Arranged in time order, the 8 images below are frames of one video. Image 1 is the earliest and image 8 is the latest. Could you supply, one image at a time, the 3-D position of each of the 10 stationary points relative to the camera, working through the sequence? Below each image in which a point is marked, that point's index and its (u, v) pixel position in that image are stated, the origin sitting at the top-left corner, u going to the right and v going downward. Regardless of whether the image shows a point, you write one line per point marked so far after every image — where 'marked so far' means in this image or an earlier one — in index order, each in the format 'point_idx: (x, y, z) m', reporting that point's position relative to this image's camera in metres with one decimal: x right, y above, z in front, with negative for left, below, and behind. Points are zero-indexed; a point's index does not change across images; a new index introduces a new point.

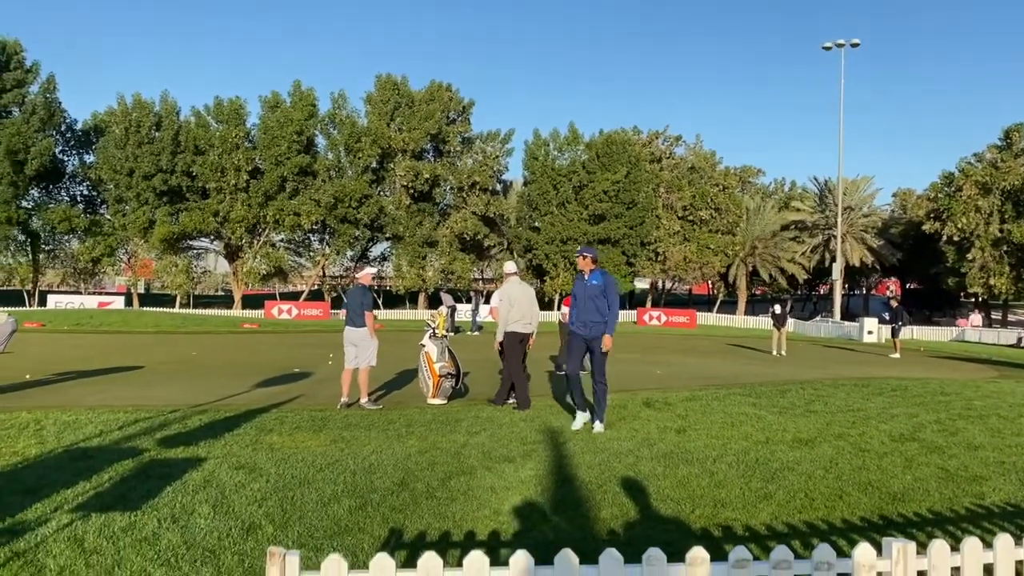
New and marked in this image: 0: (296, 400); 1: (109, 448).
0: (-2.8, -1.4, +11.3) m
1: (-3.5, -1.4, +7.5) m
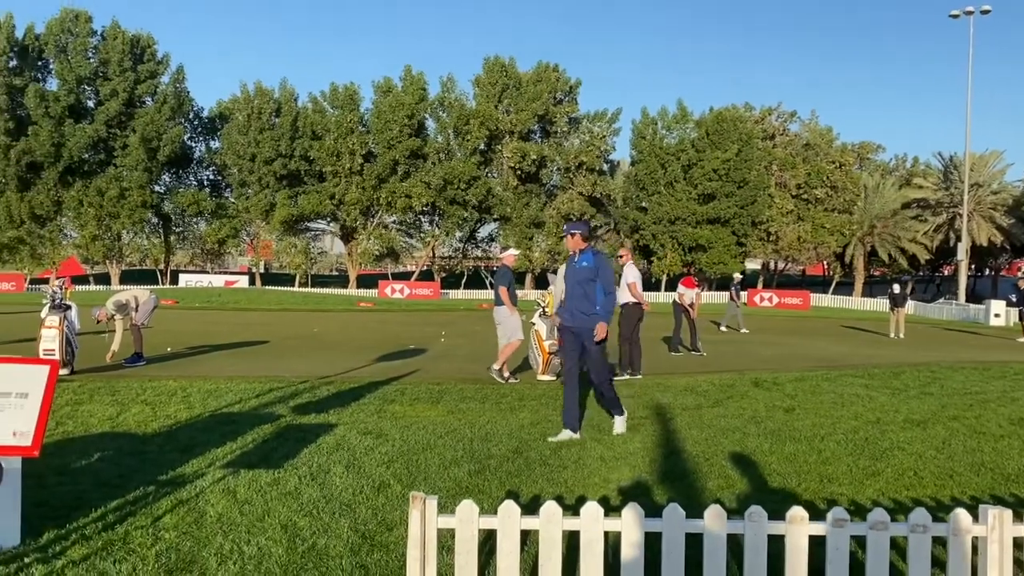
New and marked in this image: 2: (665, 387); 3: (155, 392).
0: (-1.4, -1.2, +11.9) m
1: (-2.5, -1.2, +8.2) m
2: (+1.8, -1.2, +10.4) m
3: (-3.9, -1.1, +9.4) m
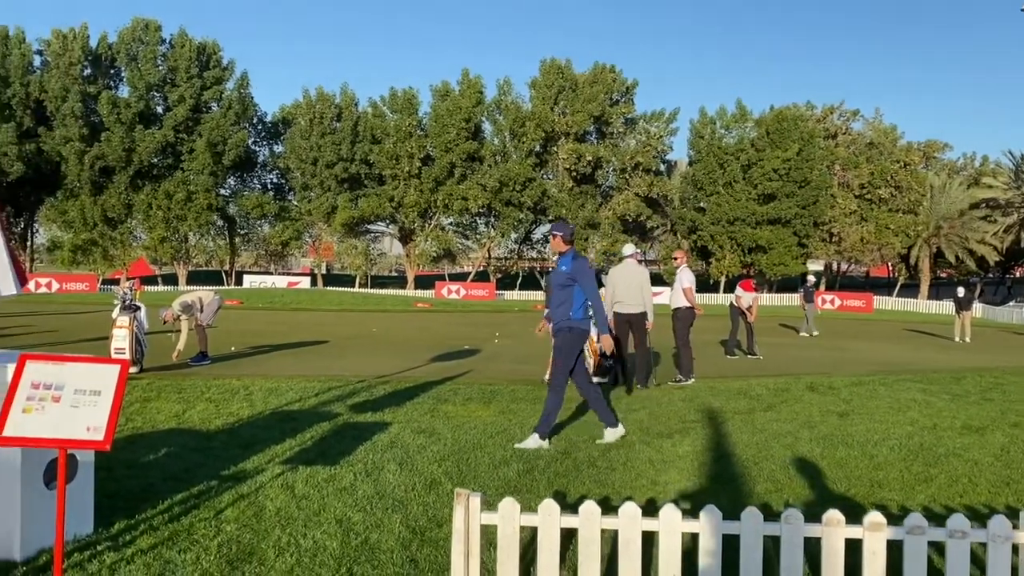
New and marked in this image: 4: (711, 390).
0: (-0.6, -1.2, +12.1) m
1: (-2.0, -1.2, +8.5) m
2: (+2.5, -1.2, +10.4) m
3: (-3.3, -1.2, +9.7) m
4: (+2.4, -1.2, +10.5) m
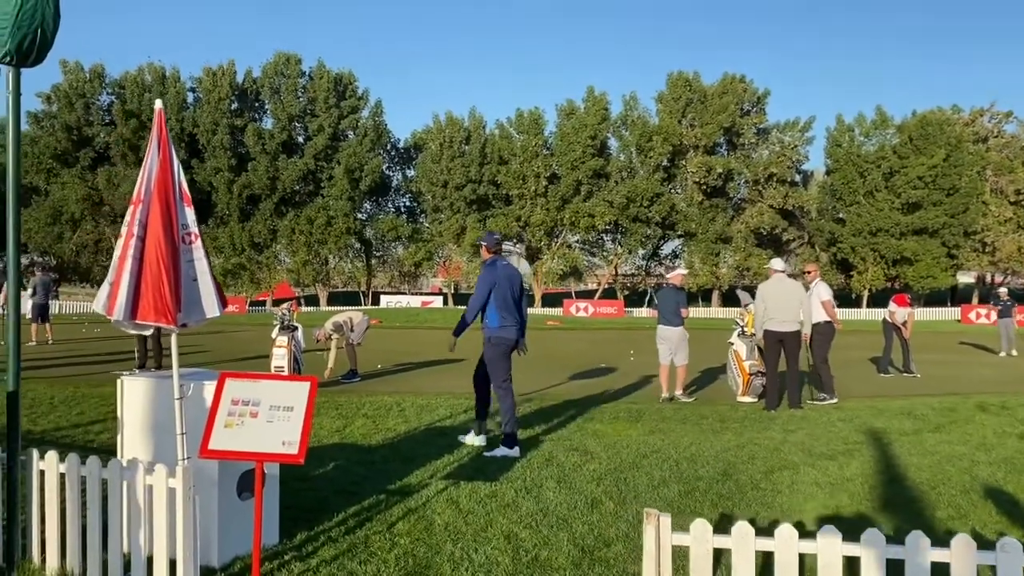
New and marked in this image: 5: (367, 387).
0: (+1.3, -1.4, +12.0) m
1: (-0.5, -1.4, +8.6) m
2: (+4.2, -1.4, +9.9) m
3: (-1.6, -1.4, +10.1) m
4: (+4.2, -1.4, +10.1) m
5: (-2.1, -1.4, +12.2) m
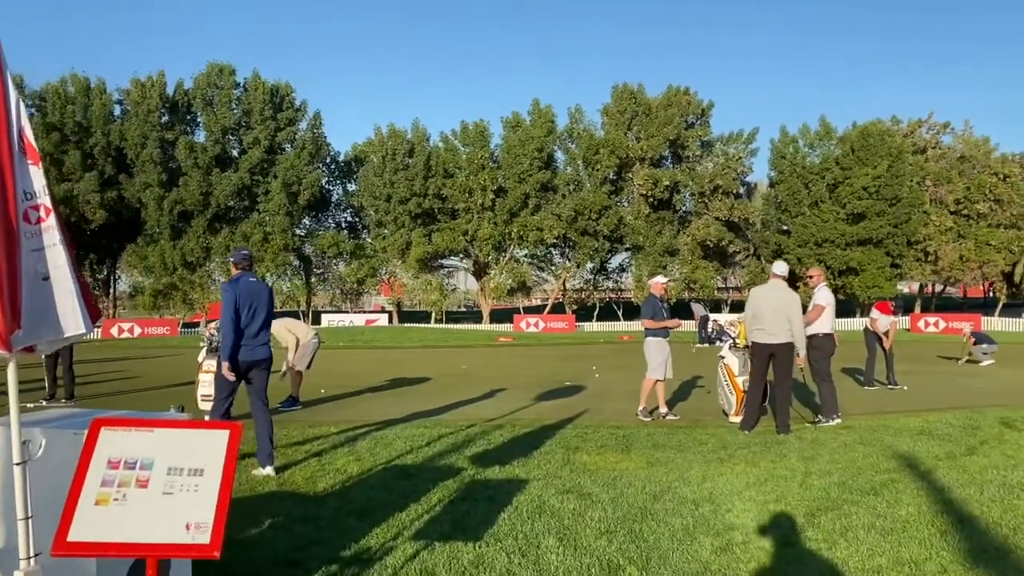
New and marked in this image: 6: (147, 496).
0: (+0.9, -1.6, +10.7) m
1: (-0.7, -1.5, +7.2) m
2: (+3.9, -1.4, +8.8) m
3: (-1.9, -1.5, +8.6) m
4: (+3.8, -1.5, +9.0) m
5: (-2.5, -1.6, +10.7) m
6: (-1.2, -0.7, +2.8) m
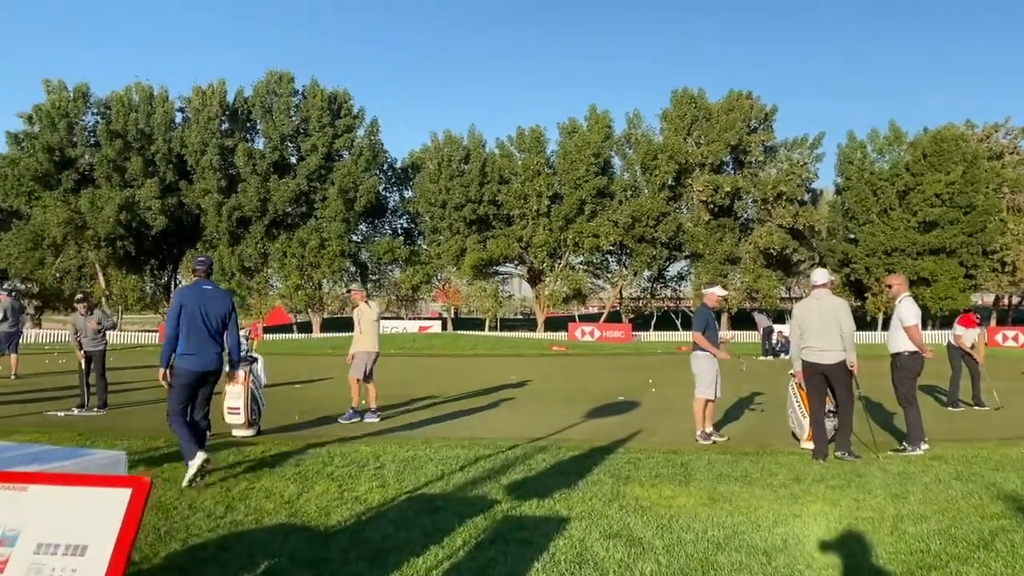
0: (+1.4, -1.7, +9.8) m
1: (-0.4, -1.5, +6.4) m
2: (+4.3, -1.6, +7.7) m
3: (-1.5, -1.6, +7.9) m
4: (+4.2, -1.6, +7.8) m
5: (-2.0, -1.7, +10.0) m
6: (-1.1, -0.7, +2.0) m
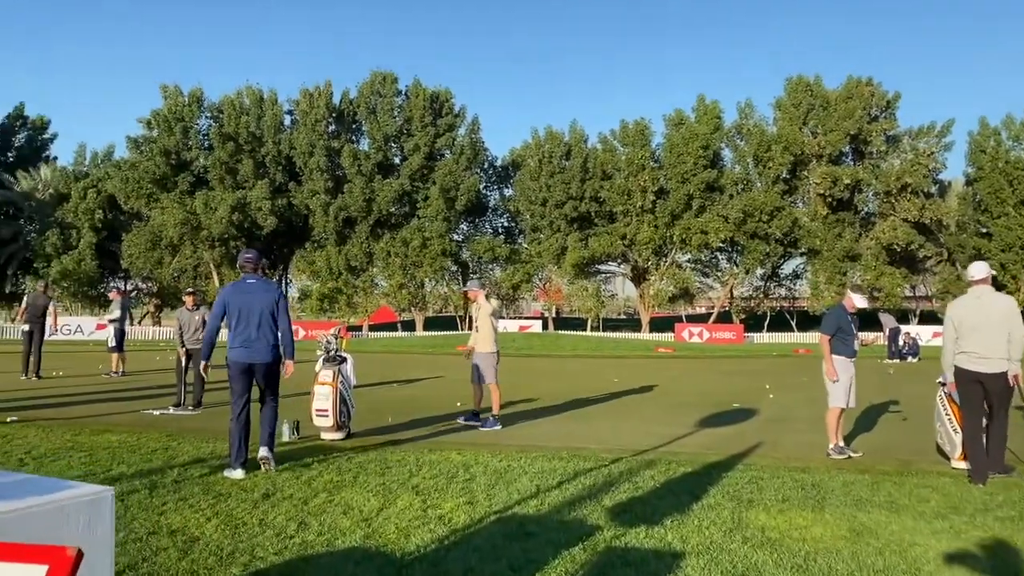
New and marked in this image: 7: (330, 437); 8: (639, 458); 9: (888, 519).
0: (+2.5, -1.6, +8.8) m
1: (+0.2, -1.5, +5.6) m
2: (+5.1, -1.5, +6.4) m
3: (-0.7, -1.5, +7.2) m
4: (+5.1, -1.5, +6.5) m
5: (-0.9, -1.6, +9.4) m
6: (-1.0, -0.6, +1.3) m
7: (-2.0, -1.6, +9.3) m
8: (+1.2, -1.6, +8.0) m
9: (+2.5, -1.5, +5.8) m
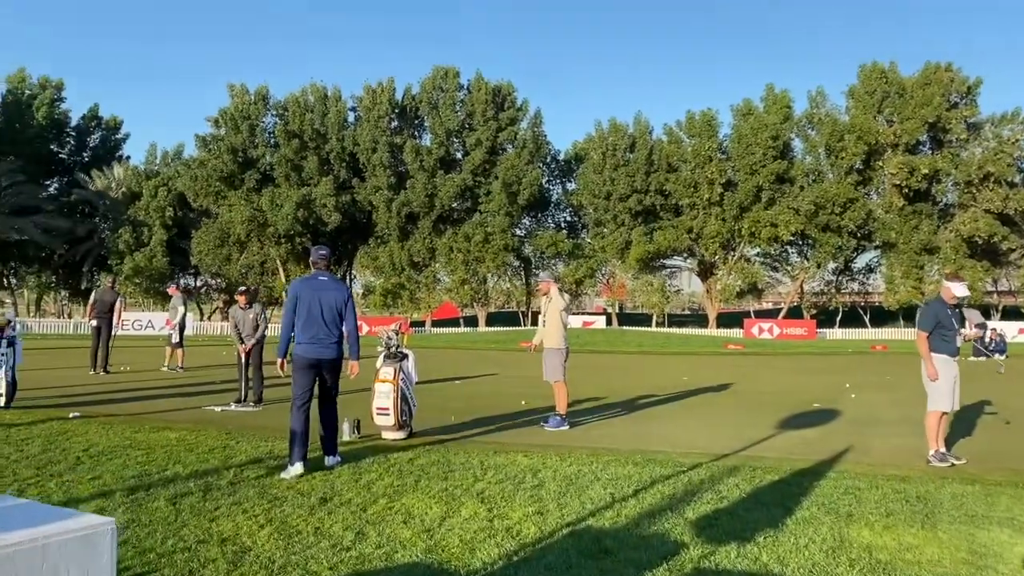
0: (+3.1, -1.6, +8.1) m
1: (+0.7, -1.5, +5.1) m
2: (+5.5, -1.5, +5.5) m
3: (-0.1, -1.5, +6.8) m
4: (+5.5, -1.5, +5.6) m
5: (-0.1, -1.6, +9.0) m
6: (-0.9, -0.6, +0.9) m
7: (-1.2, -1.5, +8.9) m
8: (+1.8, -1.5, +7.4) m
9: (+2.9, -1.5, +5.1) m
